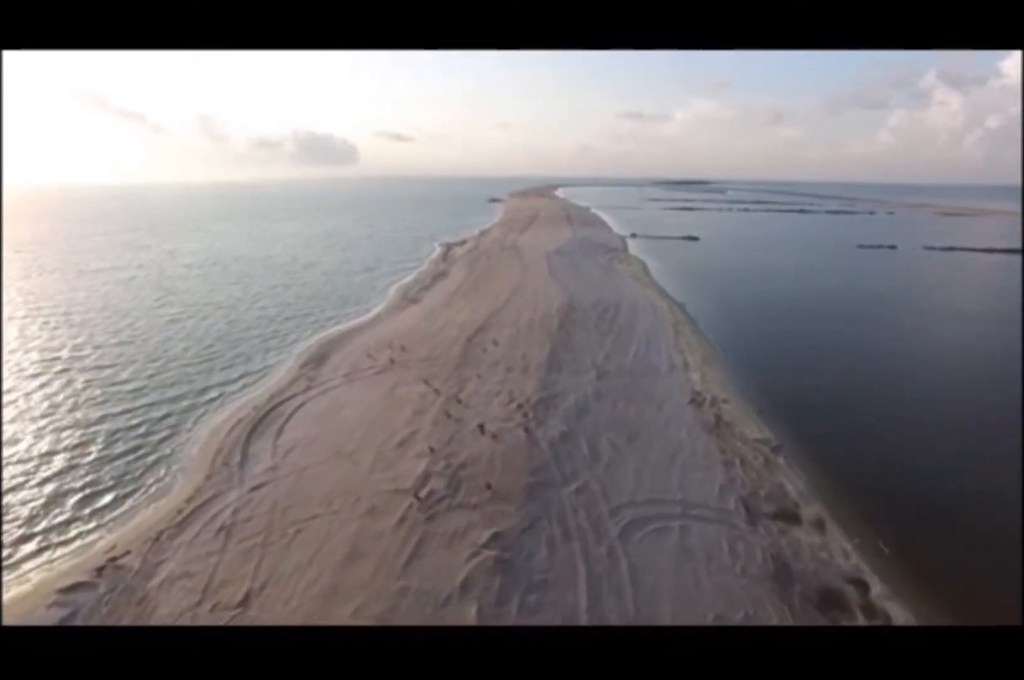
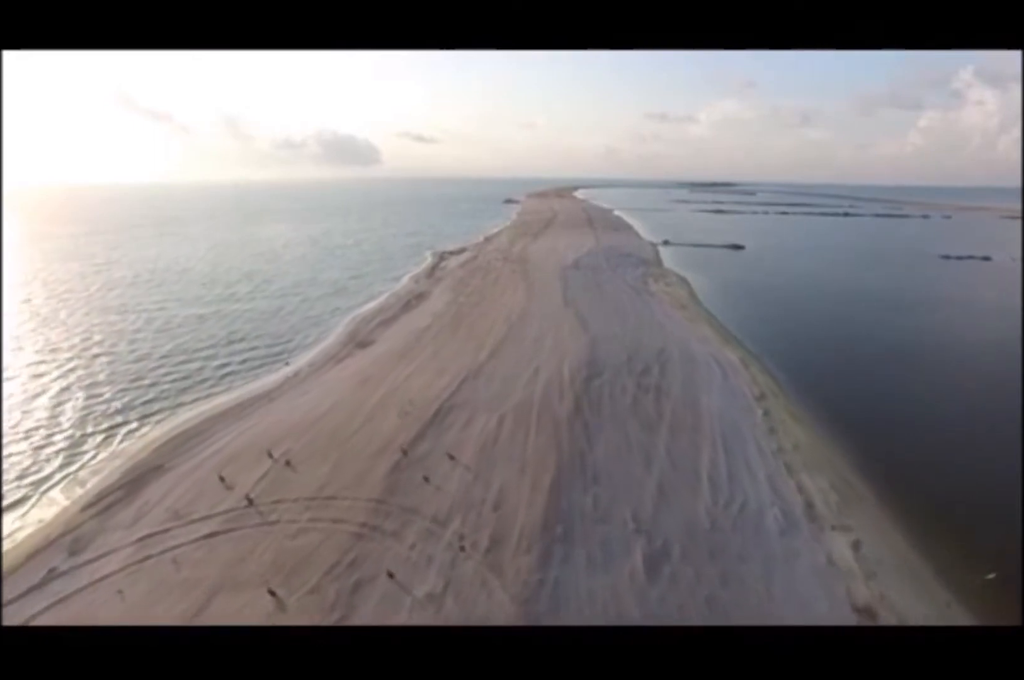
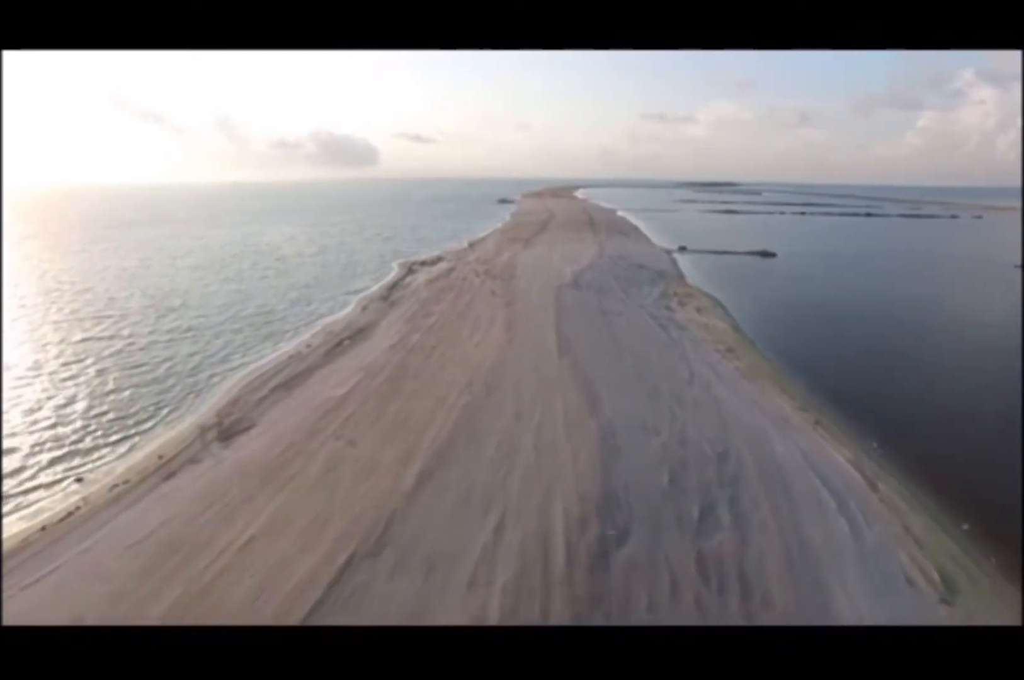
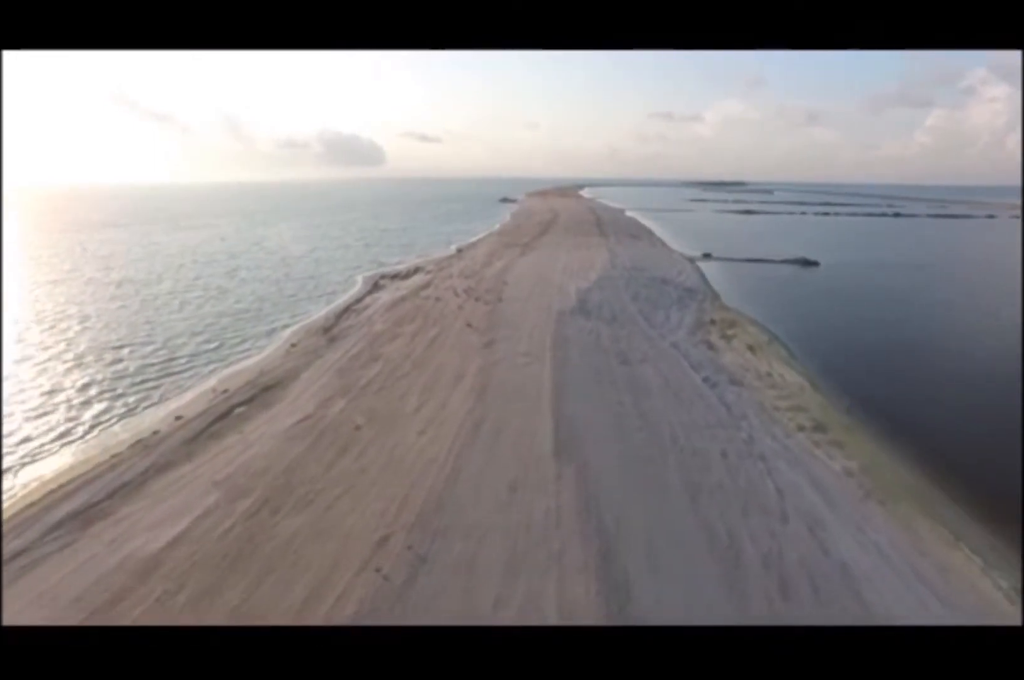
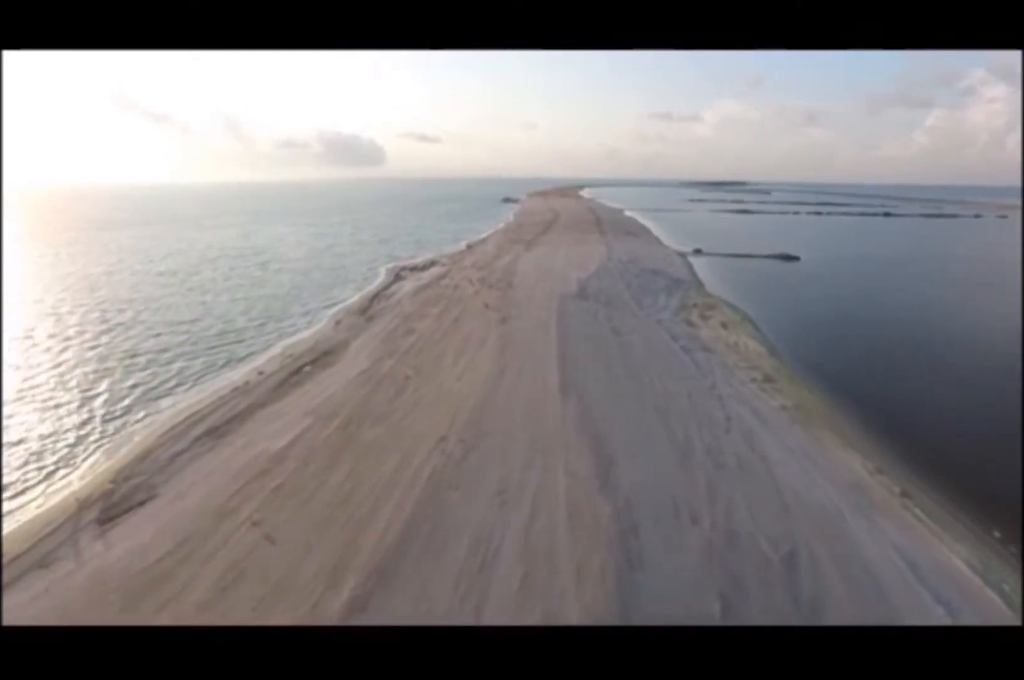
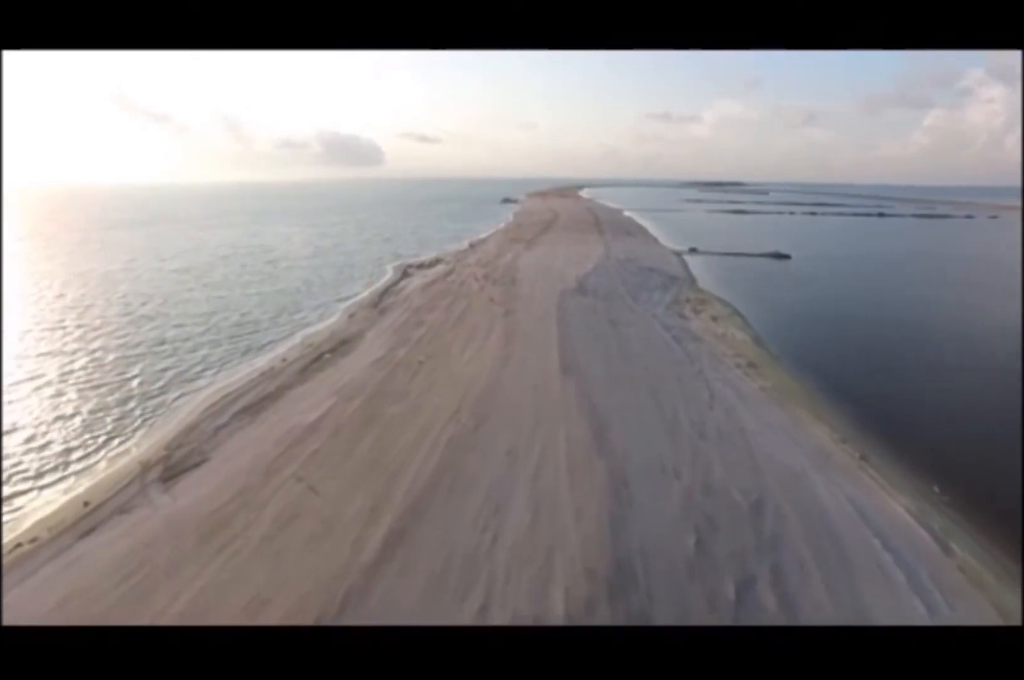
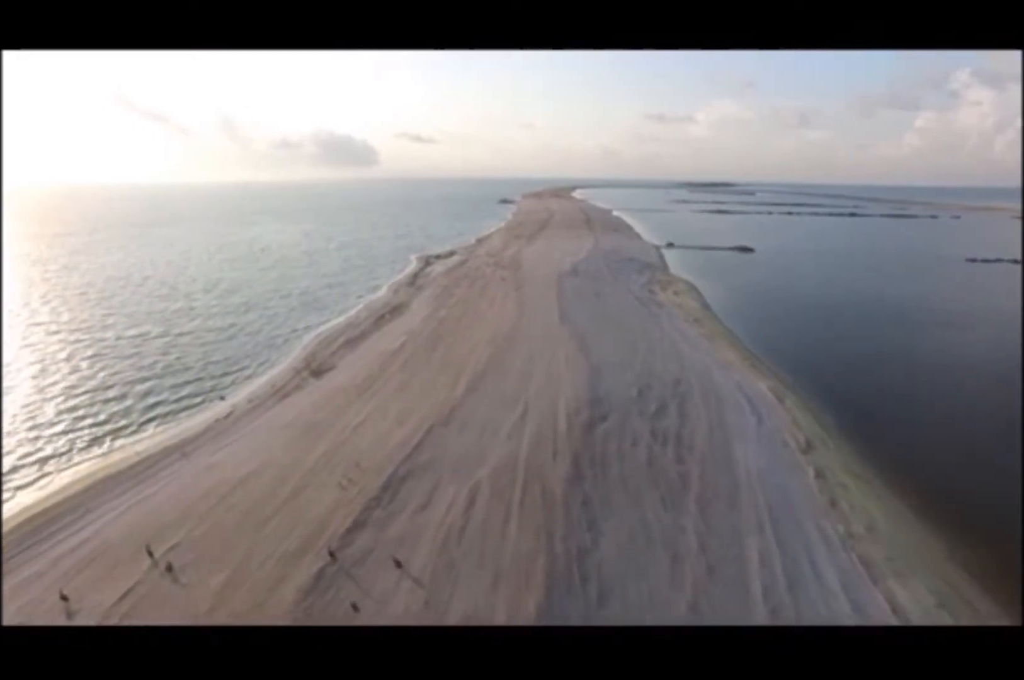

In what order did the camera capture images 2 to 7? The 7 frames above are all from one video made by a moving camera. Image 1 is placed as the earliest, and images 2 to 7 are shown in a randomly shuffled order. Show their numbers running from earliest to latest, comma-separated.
2, 7, 3, 6, 5, 4
